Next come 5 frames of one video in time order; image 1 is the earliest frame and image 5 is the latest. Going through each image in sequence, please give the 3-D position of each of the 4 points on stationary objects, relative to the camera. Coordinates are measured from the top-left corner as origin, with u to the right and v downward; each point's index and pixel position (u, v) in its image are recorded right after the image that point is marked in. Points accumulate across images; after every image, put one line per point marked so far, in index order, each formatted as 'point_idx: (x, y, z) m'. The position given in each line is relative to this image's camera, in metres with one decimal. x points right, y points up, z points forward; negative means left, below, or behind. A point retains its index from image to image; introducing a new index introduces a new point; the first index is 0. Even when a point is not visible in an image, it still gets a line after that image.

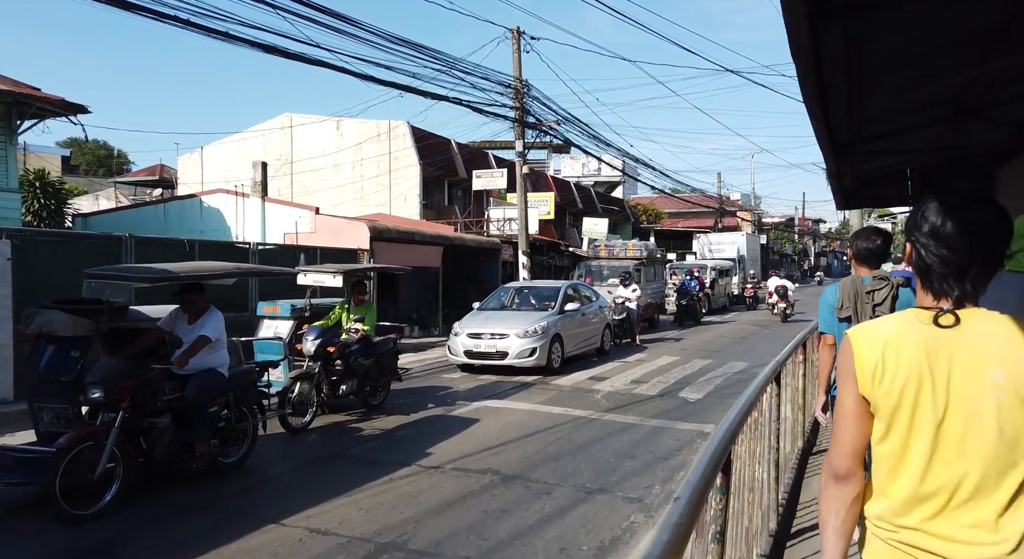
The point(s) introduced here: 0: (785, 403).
0: (+1.9, -0.9, +5.5) m
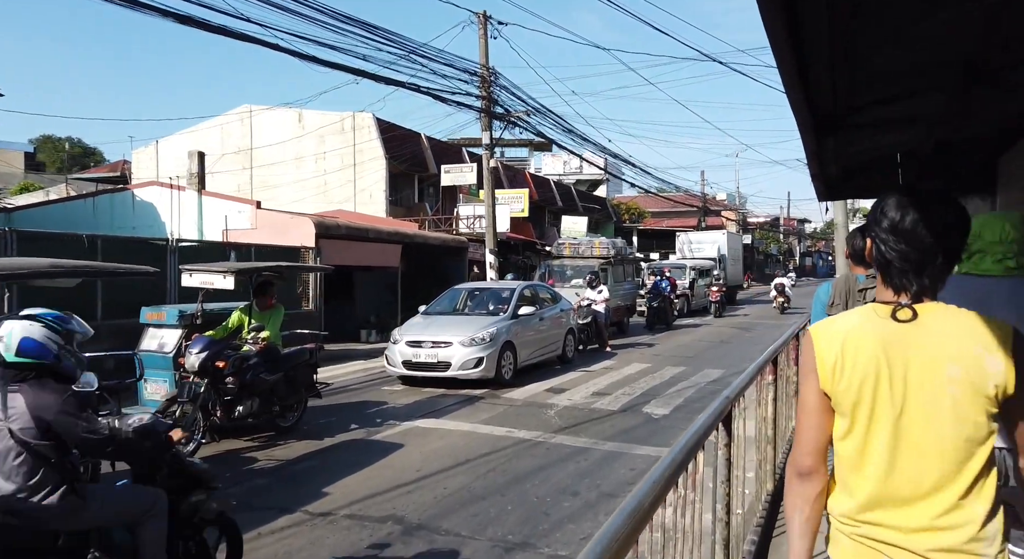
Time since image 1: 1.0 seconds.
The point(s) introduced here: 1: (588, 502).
0: (+1.3, -0.9, +4.3) m
1: (+0.6, -1.7, +6.0) m
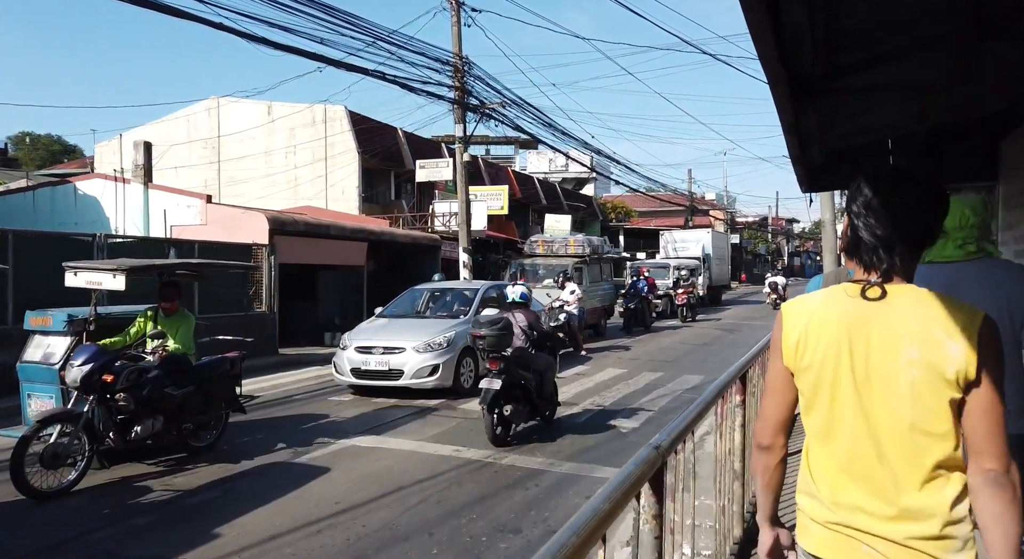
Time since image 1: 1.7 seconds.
0: (+0.8, -0.9, +3.4) m
1: (+0.1, -1.7, +5.1) m
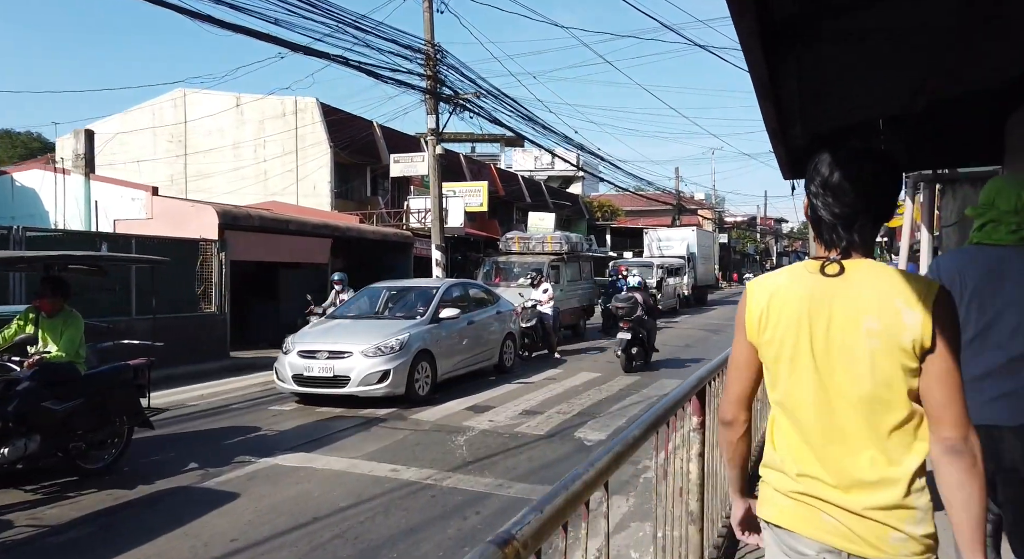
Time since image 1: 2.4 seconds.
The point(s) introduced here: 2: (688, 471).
0: (+0.4, -0.9, +2.5) m
1: (-0.3, -1.7, +4.2) m
2: (+0.8, -0.9, +3.5) m
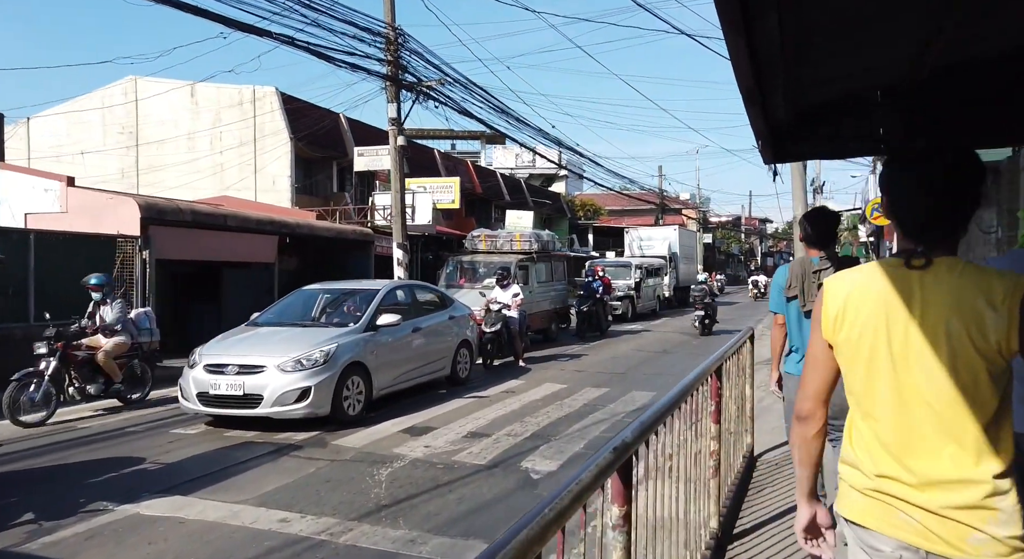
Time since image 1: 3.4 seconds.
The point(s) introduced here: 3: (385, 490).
0: (0.0, -0.9, +1.3) m
1: (-0.8, -1.7, +3.0) m
2: (+0.3, -0.9, +2.2) m
3: (-1.0, -1.7, +6.1) m
